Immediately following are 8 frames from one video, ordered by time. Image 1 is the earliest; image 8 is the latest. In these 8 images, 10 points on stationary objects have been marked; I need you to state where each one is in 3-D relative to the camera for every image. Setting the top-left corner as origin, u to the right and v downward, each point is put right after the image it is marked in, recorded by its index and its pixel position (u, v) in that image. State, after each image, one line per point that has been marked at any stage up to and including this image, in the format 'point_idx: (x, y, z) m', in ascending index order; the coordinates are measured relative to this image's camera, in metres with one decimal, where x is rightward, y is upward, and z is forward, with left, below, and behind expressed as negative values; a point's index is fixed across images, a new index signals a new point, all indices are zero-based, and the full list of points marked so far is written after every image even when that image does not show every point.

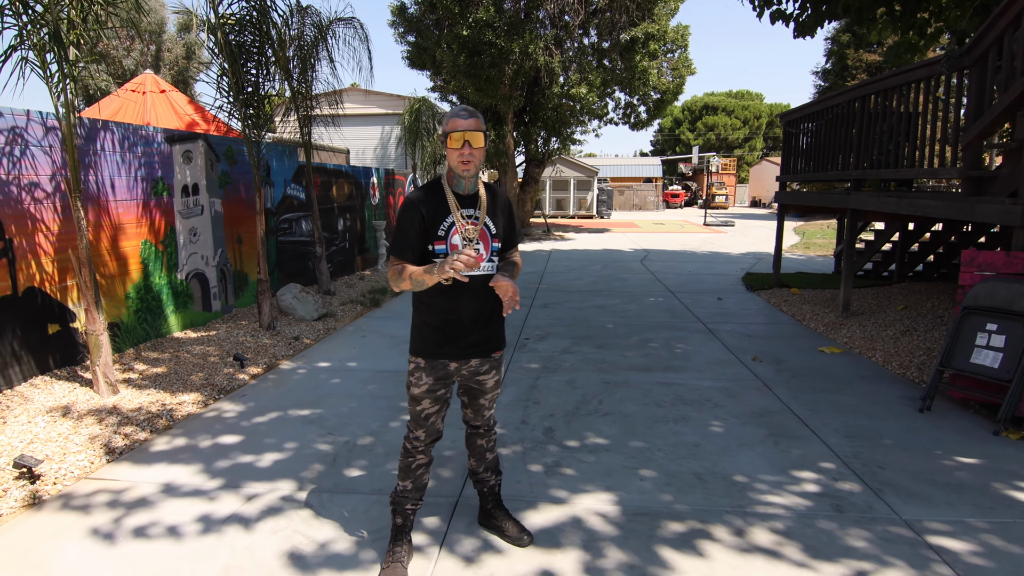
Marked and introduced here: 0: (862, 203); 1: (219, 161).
0: (+2.8, +0.7, +7.6) m
1: (-1.9, +0.8, +6.0) m
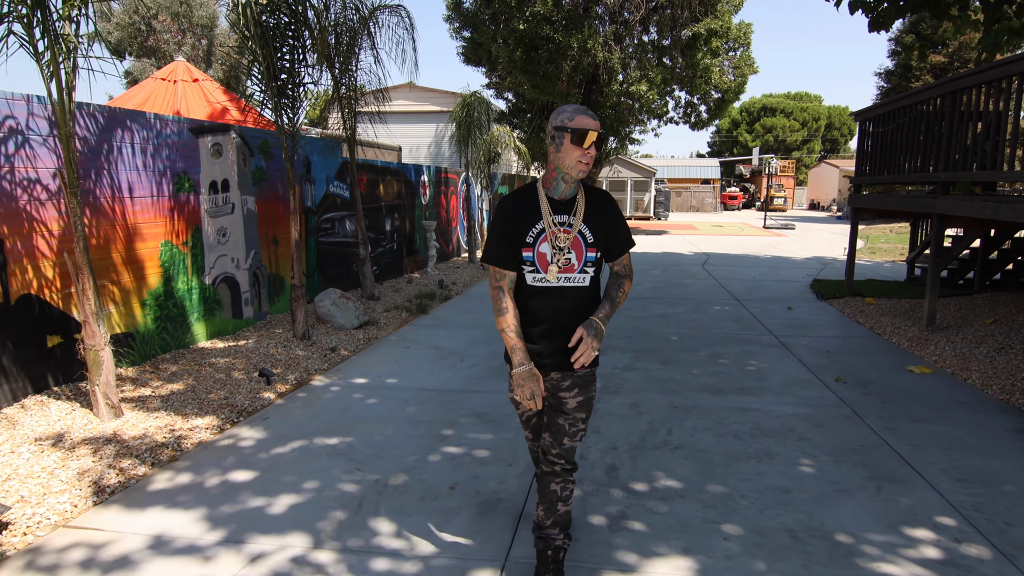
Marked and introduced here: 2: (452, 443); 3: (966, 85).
0: (+3.2, +0.6, +6.9) m
1: (-1.5, +0.8, +5.6) m
2: (-0.2, -0.6, +3.5) m
3: (+3.2, +1.4, +6.7) m
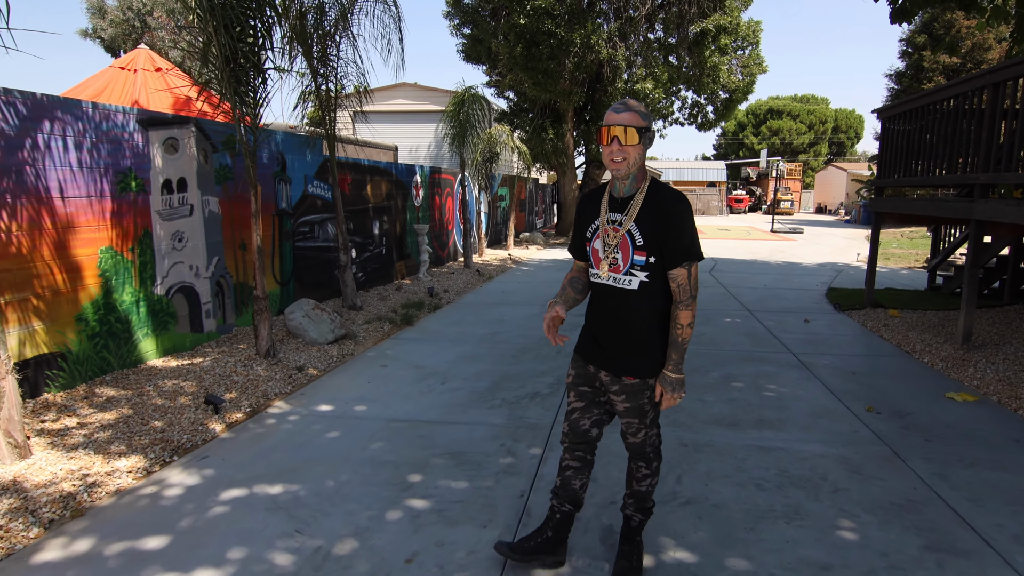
0: (+3.2, +0.5, +6.3) m
1: (-1.6, +0.7, +5.0) m
2: (-0.3, -0.6, +2.9) m
3: (+3.1, +1.3, +6.1) m
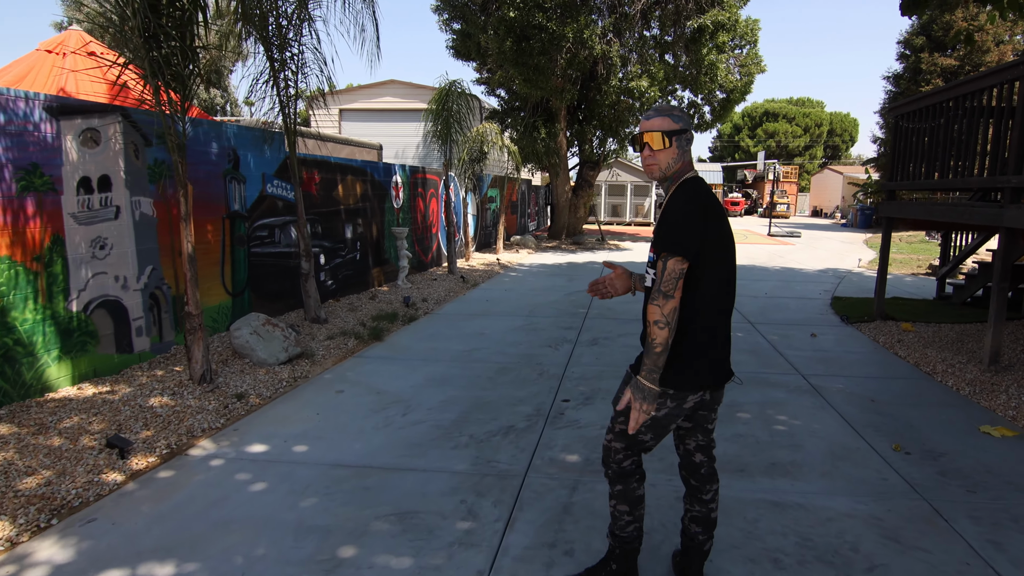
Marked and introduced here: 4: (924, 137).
0: (+3.0, +0.4, +5.7) m
1: (-1.7, +0.7, +4.4) m
2: (-0.4, -0.7, +2.3) m
3: (+3.0, +1.3, +5.5) m
4: (+3.4, +1.3, +8.0) m
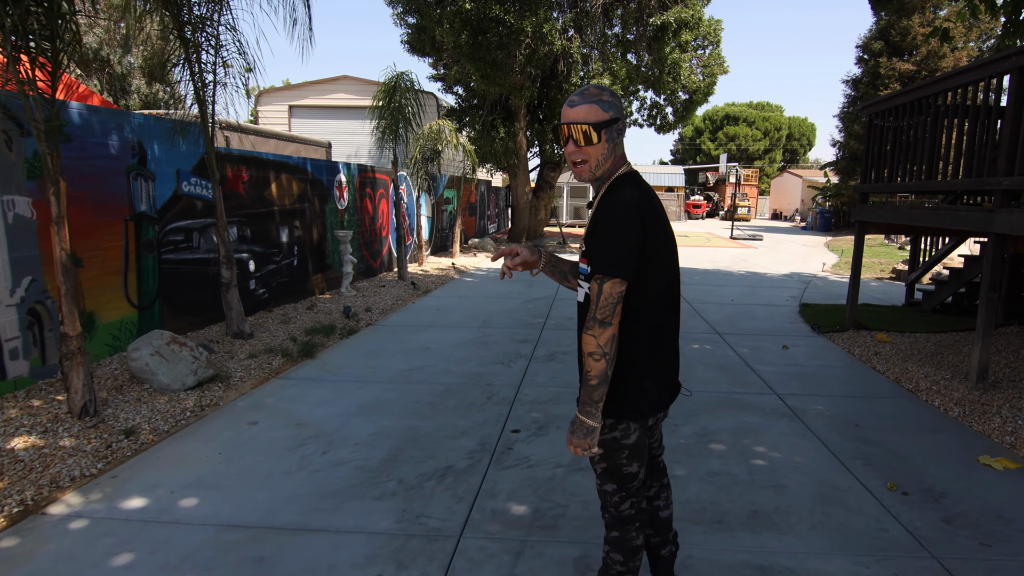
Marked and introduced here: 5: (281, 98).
0: (+2.7, +0.4, +5.3) m
1: (-1.9, +0.6, +3.8) m
2: (-0.6, -0.8, +1.7) m
3: (+2.7, +1.2, +5.1) m
4: (+3.0, +1.2, +7.6) m
5: (-4.4, +3.5, +17.6) m
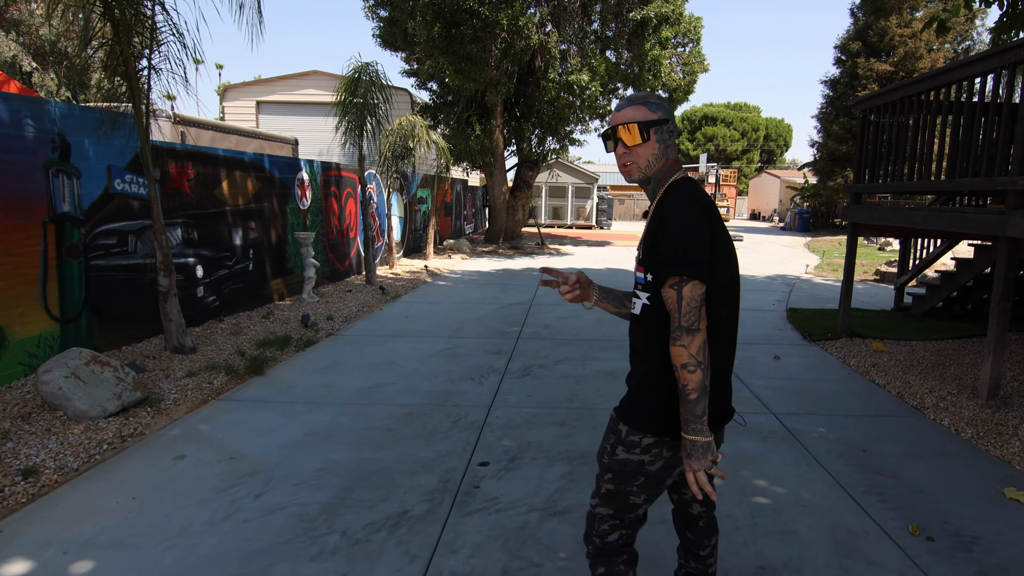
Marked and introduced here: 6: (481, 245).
0: (+2.6, +0.3, +4.9) m
1: (-2.0, +0.6, +3.3) m
2: (-0.6, -0.8, +1.2) m
3: (+2.6, +1.1, +4.6) m
4: (+2.8, +1.1, +7.1) m
5: (-4.8, +3.5, +17.0) m
6: (-0.6, +0.8, +17.0) m
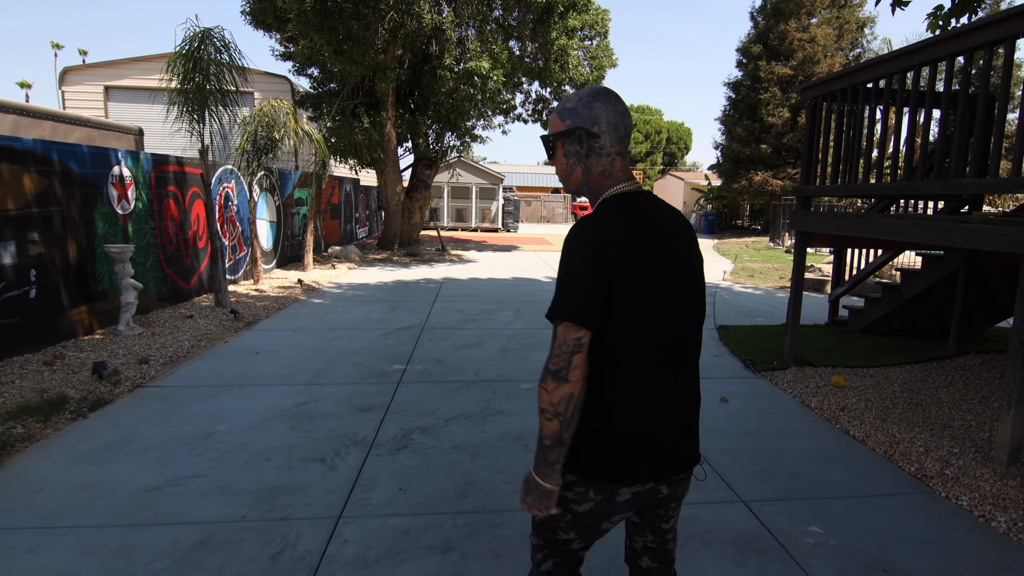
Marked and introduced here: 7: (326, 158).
0: (+2.1, +0.2, +3.6) m
1: (-2.4, +0.4, +1.6) m
2: (-0.7, -1.0, -0.3) m
3: (+2.1, +1.0, +3.4) m
4: (+2.1, +1.0, +5.9) m
5: (-6.5, +3.3, +15.0) m
6: (-2.3, +0.6, +15.4) m
7: (-1.9, +1.4, +10.0) m
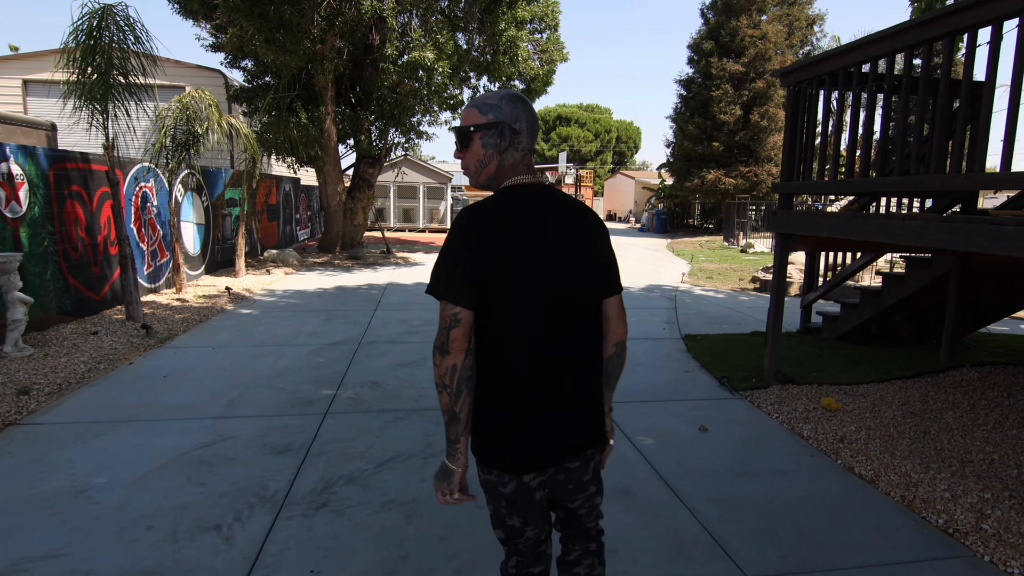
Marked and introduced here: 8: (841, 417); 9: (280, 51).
0: (+1.9, +0.1, +3.0) m
1: (-2.4, +0.3, +0.7) m
2: (-0.7, -1.0, -1.0) m
3: (+1.9, +1.0, +2.8) m
4: (+1.8, +1.0, +5.3) m
5: (-7.2, +3.2, +13.9) m
6: (-3.0, +0.5, +14.6) m
7: (-2.5, +1.3, +9.2) m
8: (+1.6, -0.7, +4.5) m
9: (-2.5, +2.5, +10.2) m
